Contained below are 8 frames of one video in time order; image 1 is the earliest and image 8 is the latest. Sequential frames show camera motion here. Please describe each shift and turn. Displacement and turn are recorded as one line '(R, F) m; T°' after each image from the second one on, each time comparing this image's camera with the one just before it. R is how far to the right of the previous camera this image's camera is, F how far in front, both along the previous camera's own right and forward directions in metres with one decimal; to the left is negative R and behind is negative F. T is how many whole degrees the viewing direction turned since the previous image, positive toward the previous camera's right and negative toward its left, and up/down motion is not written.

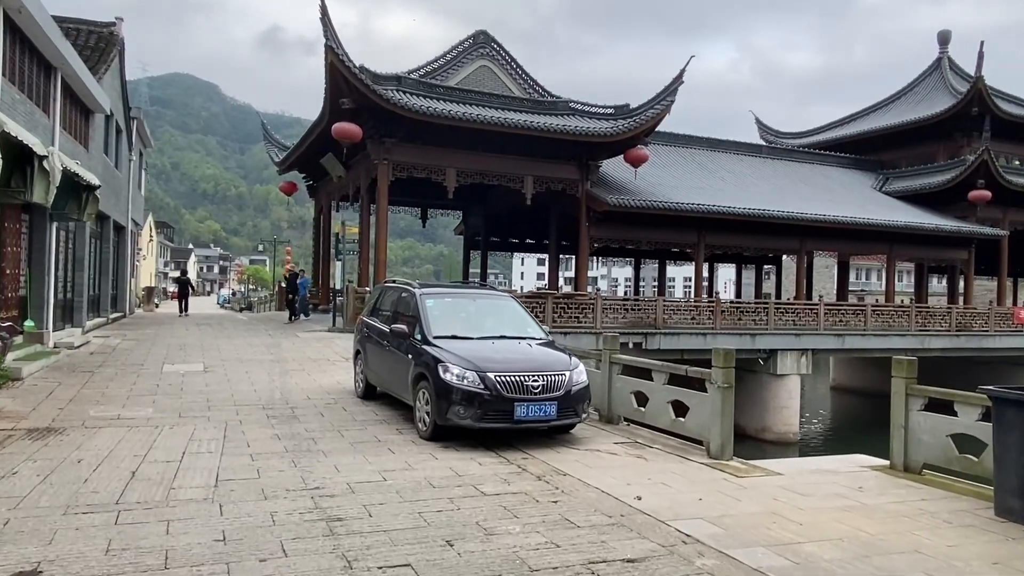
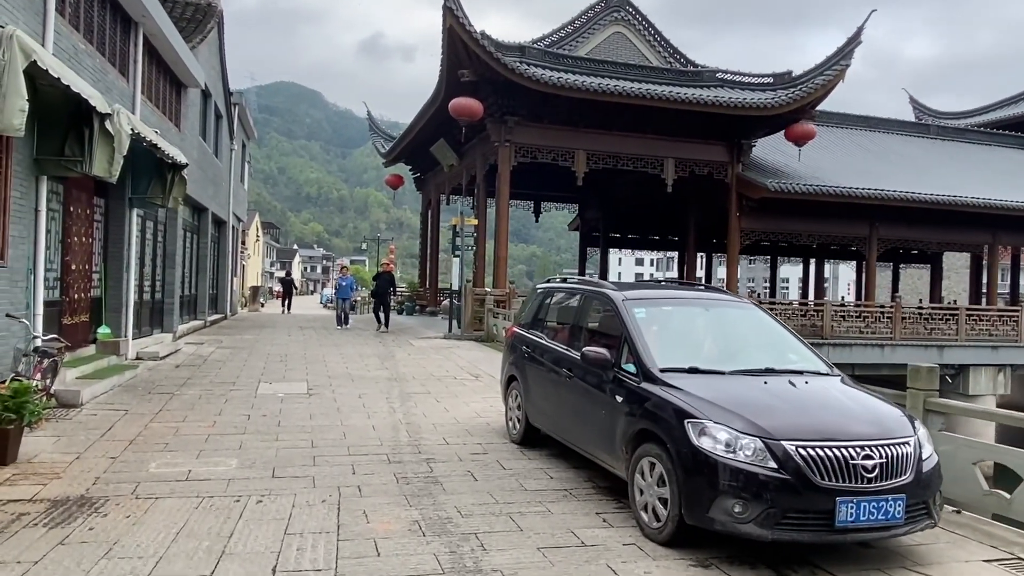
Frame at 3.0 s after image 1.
(-1.2, +2.8) m; -7°
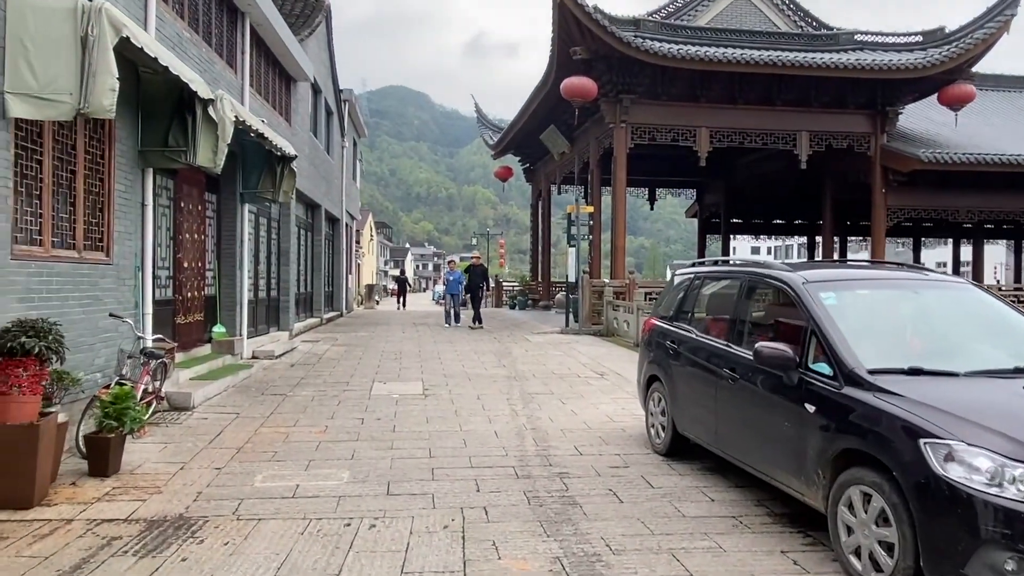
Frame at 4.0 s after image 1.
(-0.3, +0.9) m; -8°
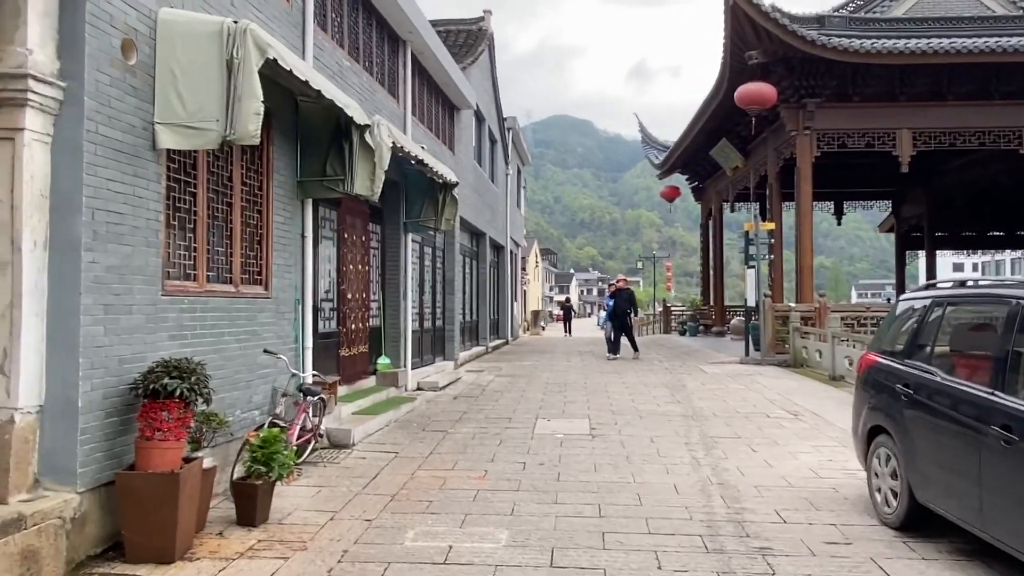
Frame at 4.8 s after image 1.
(-0.1, +0.8) m; -13°
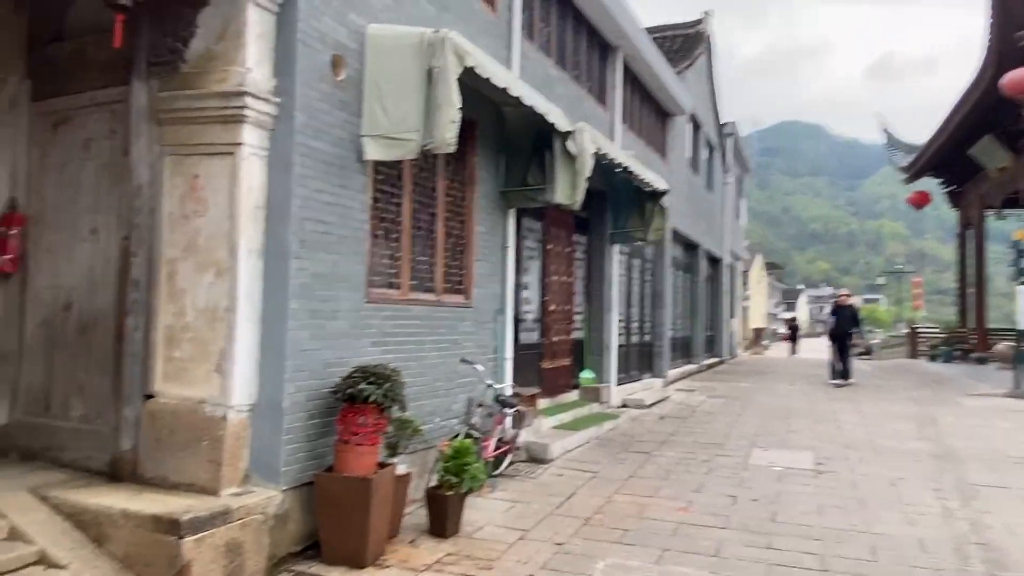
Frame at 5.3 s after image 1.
(+0.1, +0.3) m; -17°
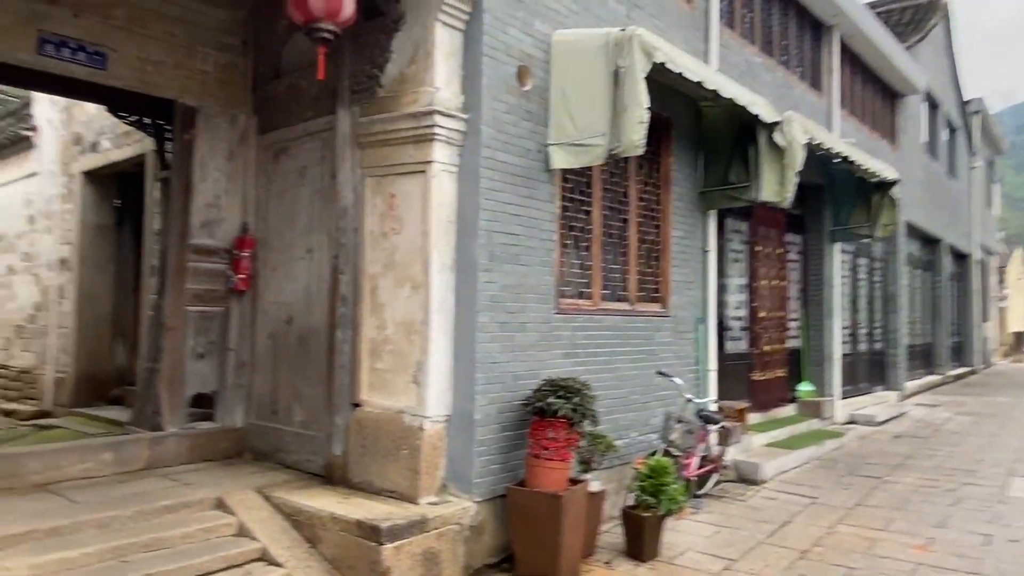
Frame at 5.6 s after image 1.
(+0.1, +0.2) m; -16°
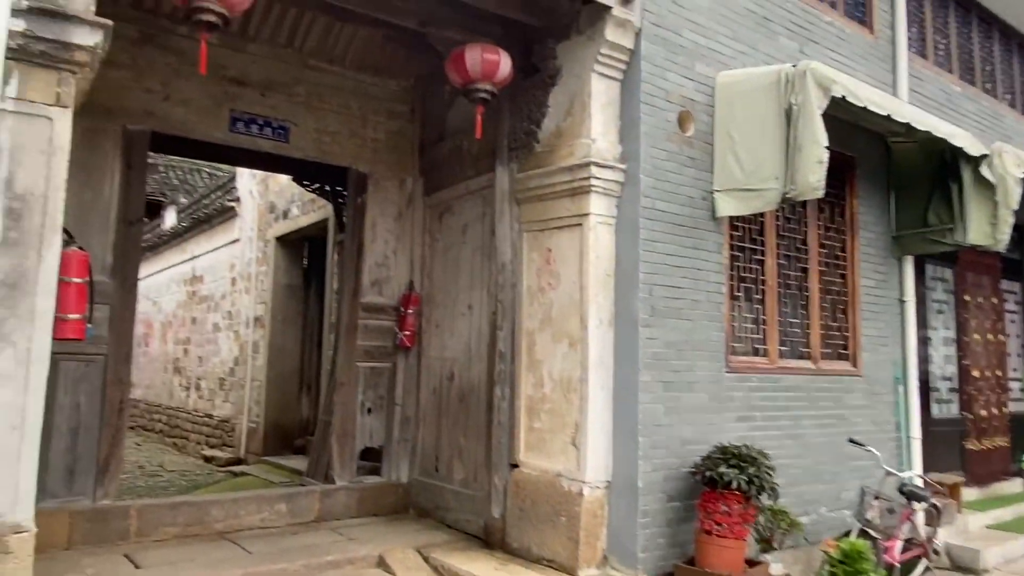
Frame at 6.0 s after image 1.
(0.0, +0.2) m; -13°
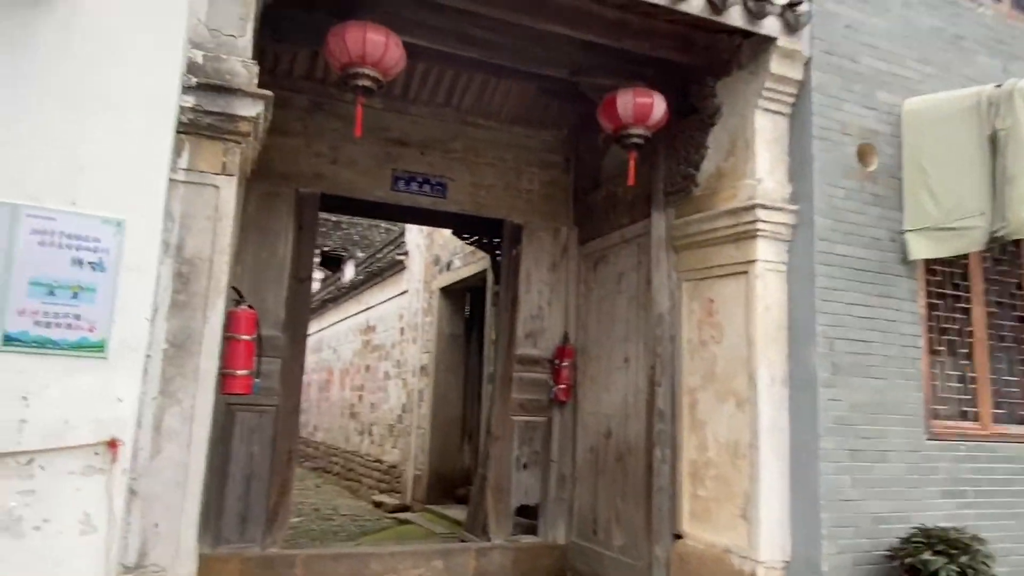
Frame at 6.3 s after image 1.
(0.0, +0.2) m; -13°
